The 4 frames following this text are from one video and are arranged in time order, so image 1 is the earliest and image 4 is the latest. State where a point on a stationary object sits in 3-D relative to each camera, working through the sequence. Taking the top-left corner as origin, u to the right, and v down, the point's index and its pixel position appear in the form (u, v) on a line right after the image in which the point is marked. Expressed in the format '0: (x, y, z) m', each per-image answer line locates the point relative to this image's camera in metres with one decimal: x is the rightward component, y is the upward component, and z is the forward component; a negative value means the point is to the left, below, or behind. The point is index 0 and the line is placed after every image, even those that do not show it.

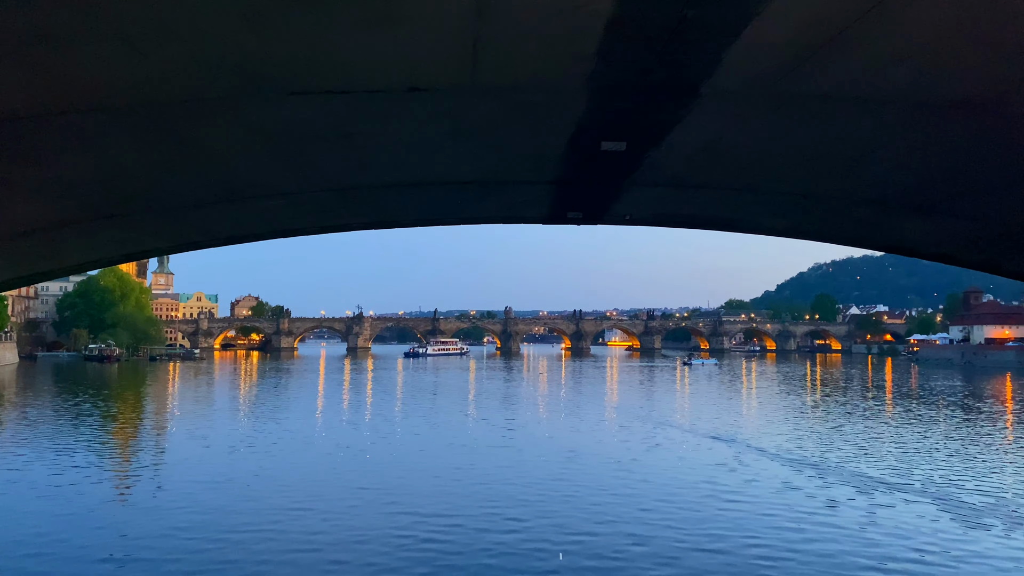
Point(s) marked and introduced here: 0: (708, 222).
0: (+2.6, +0.9, +11.3) m
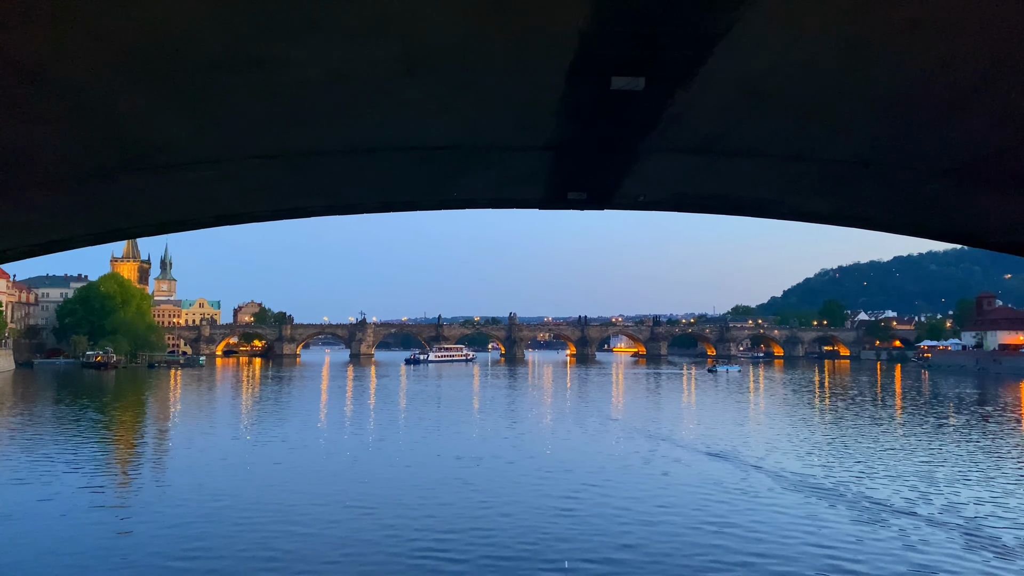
0: (+2.5, +0.9, +9.4) m
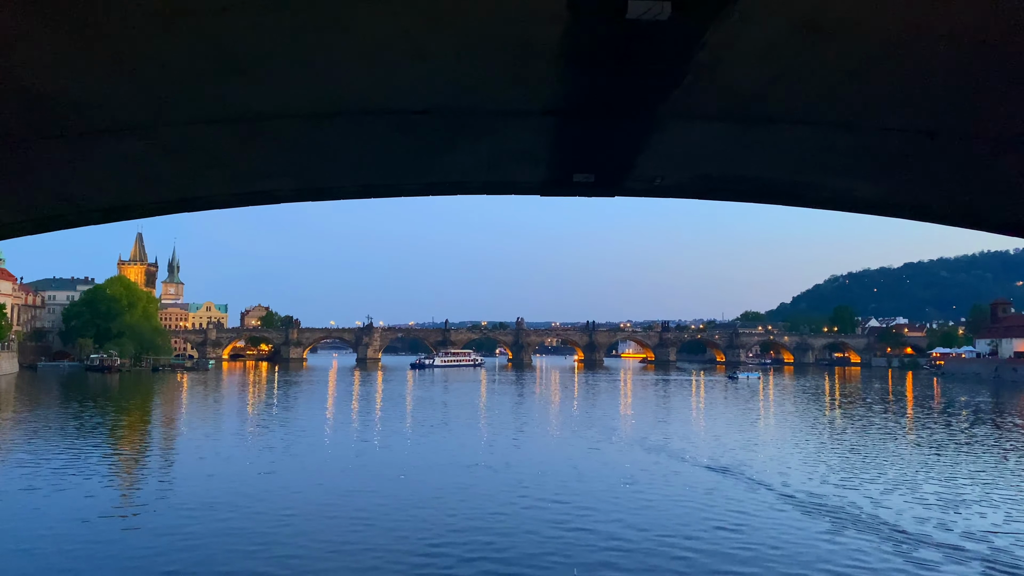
0: (+2.5, +0.9, +8.2) m
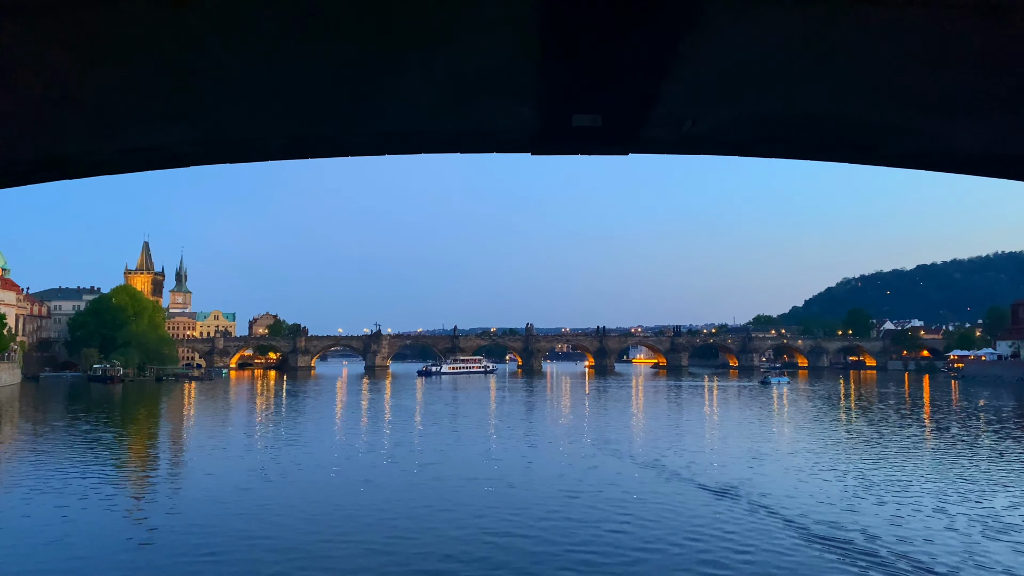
0: (+2.3, +1.1, +6.1) m
